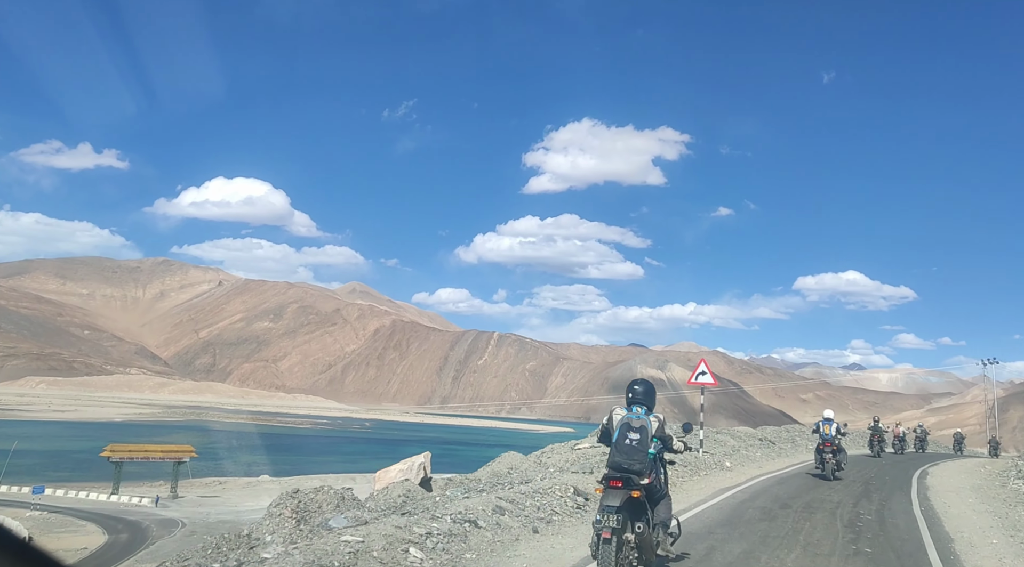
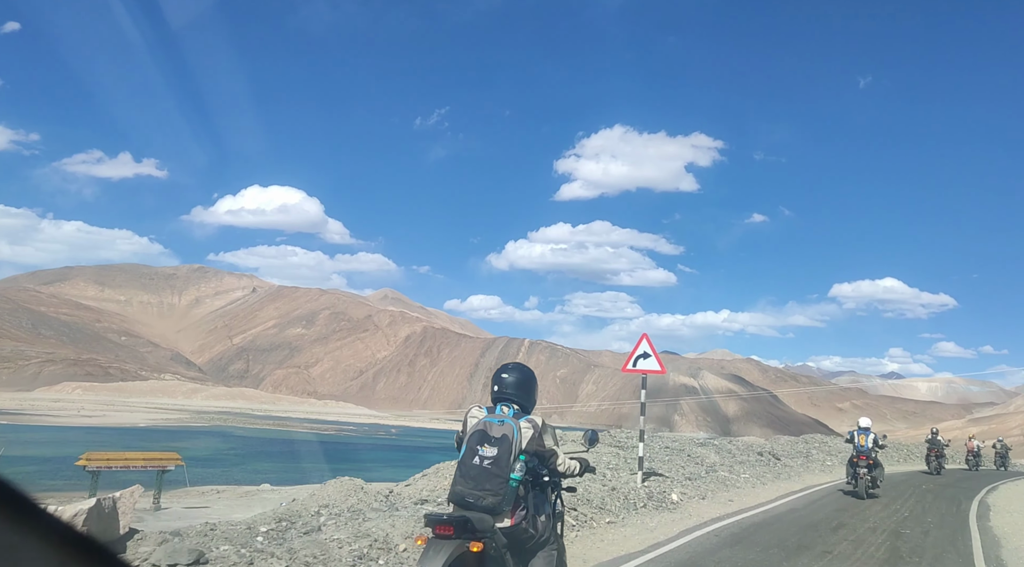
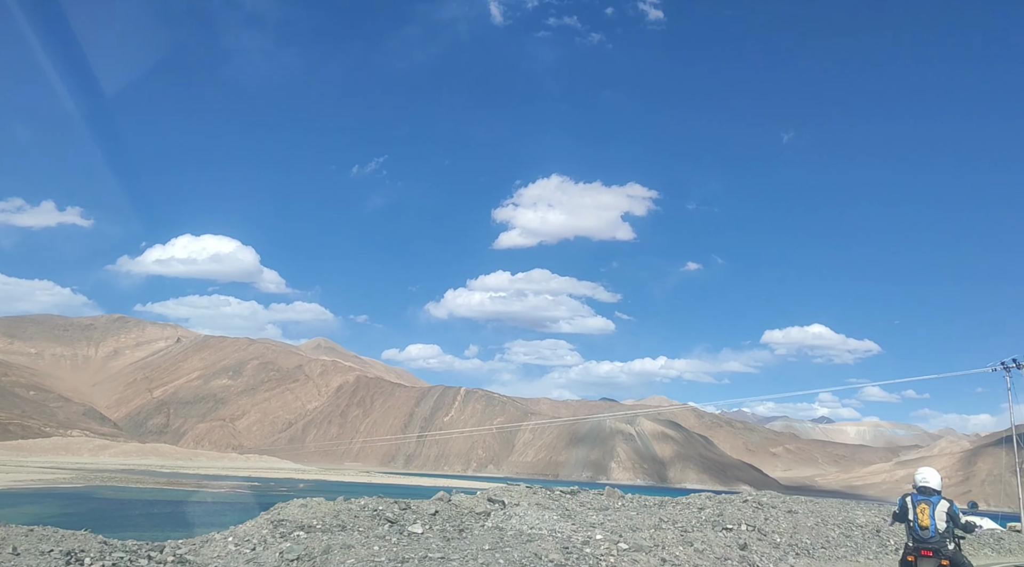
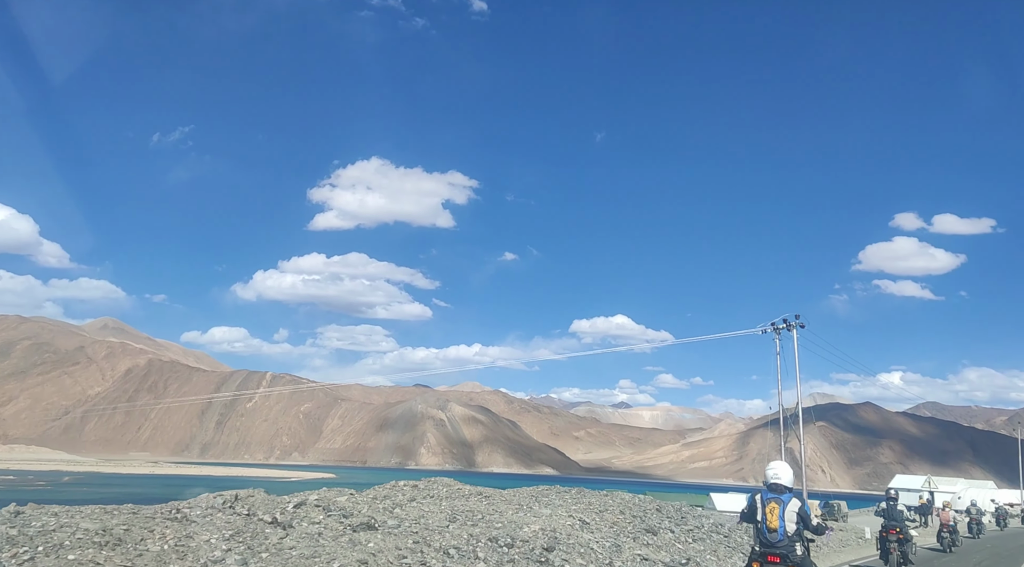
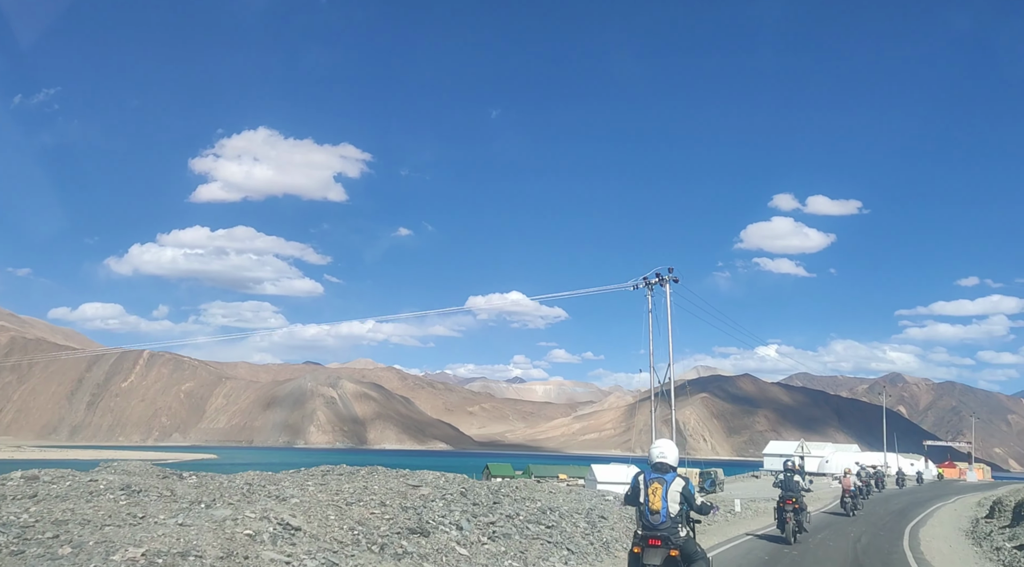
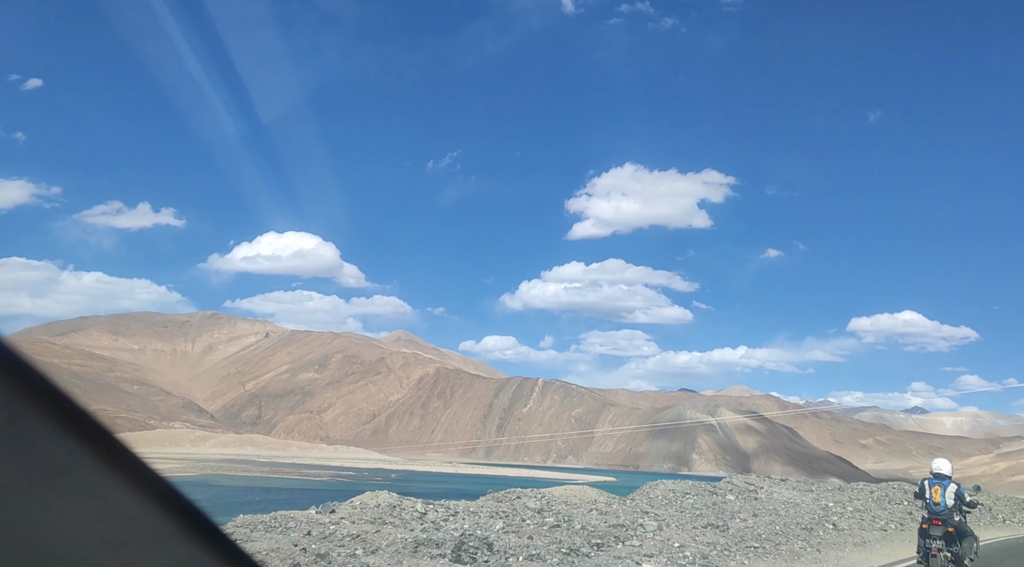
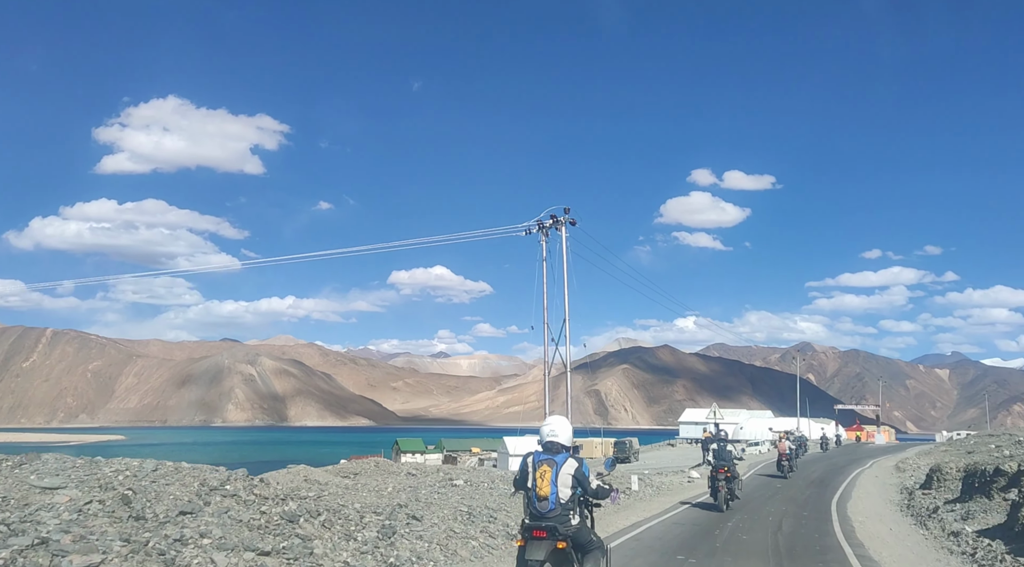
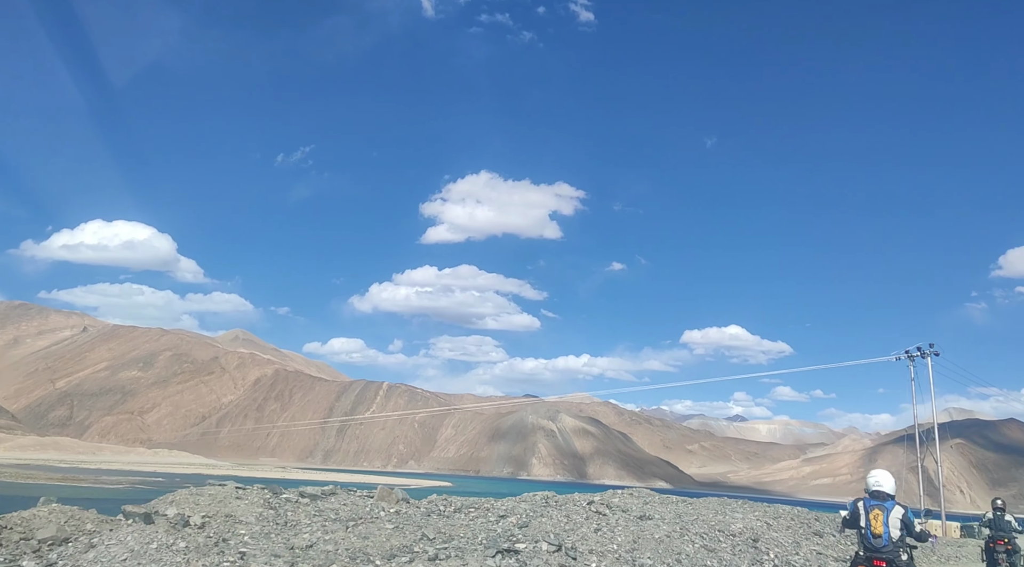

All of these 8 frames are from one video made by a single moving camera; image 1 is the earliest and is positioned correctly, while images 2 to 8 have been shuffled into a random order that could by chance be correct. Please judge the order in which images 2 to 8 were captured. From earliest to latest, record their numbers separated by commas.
2, 6, 3, 8, 4, 5, 7
